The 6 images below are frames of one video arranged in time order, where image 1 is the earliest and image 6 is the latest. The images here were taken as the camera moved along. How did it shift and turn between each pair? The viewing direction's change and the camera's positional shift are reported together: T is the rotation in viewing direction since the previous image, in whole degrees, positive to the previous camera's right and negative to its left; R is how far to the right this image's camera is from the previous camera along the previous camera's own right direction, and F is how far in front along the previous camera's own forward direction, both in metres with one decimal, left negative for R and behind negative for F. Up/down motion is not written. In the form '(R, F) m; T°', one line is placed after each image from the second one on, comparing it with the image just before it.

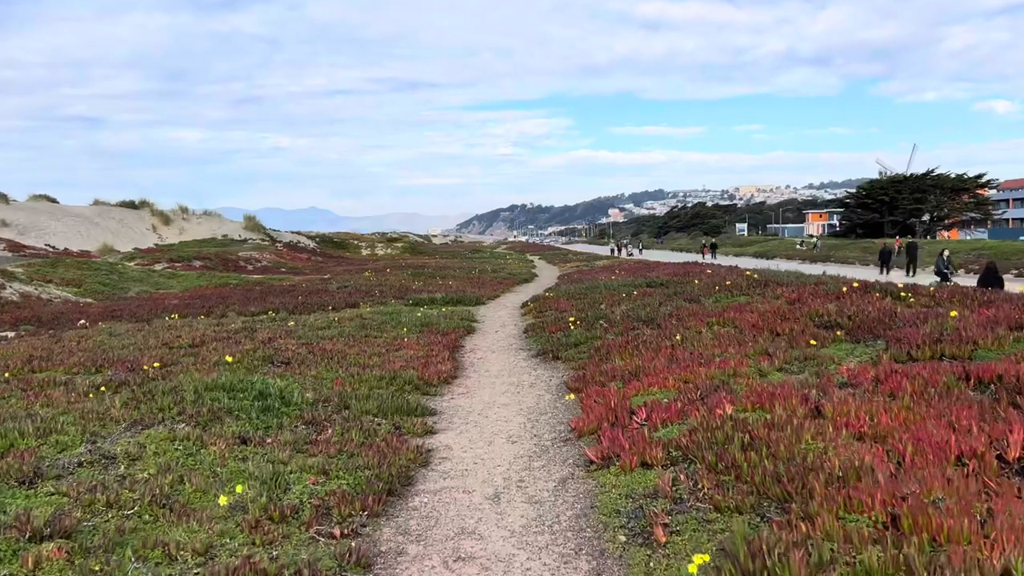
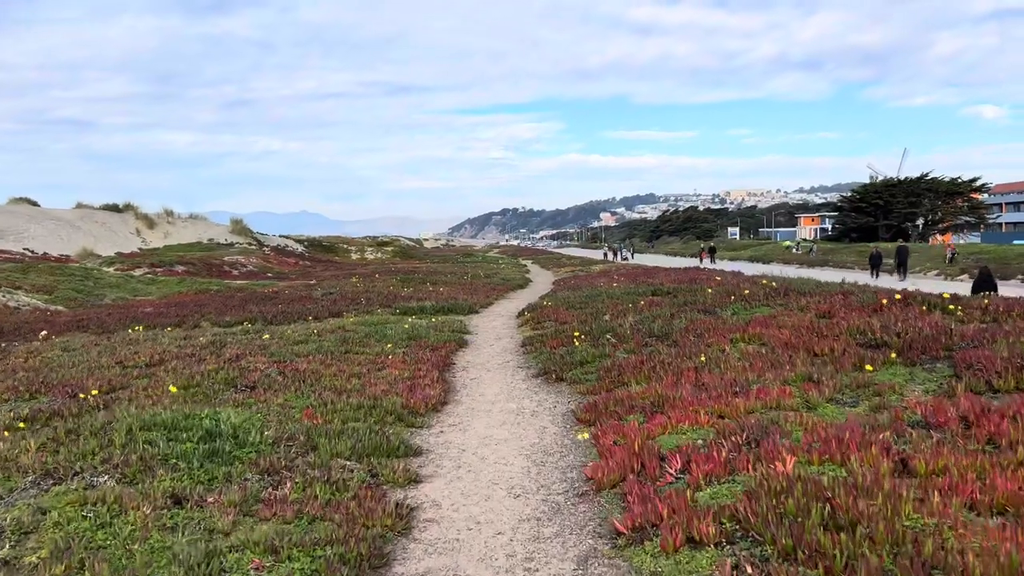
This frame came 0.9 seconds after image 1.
(-0.1, +1.6) m; +1°
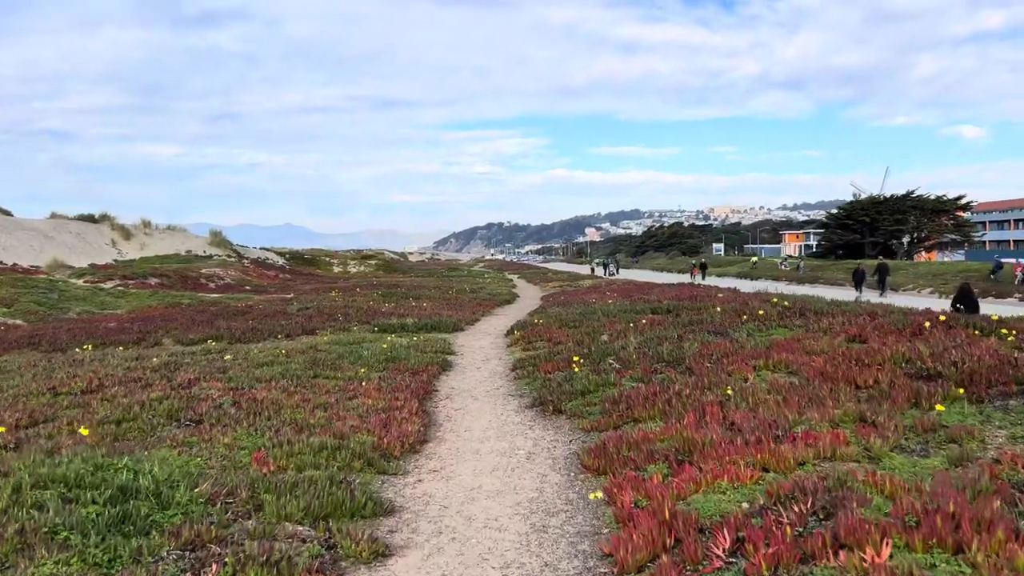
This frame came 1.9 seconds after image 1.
(-0.1, +1.6) m; +1°
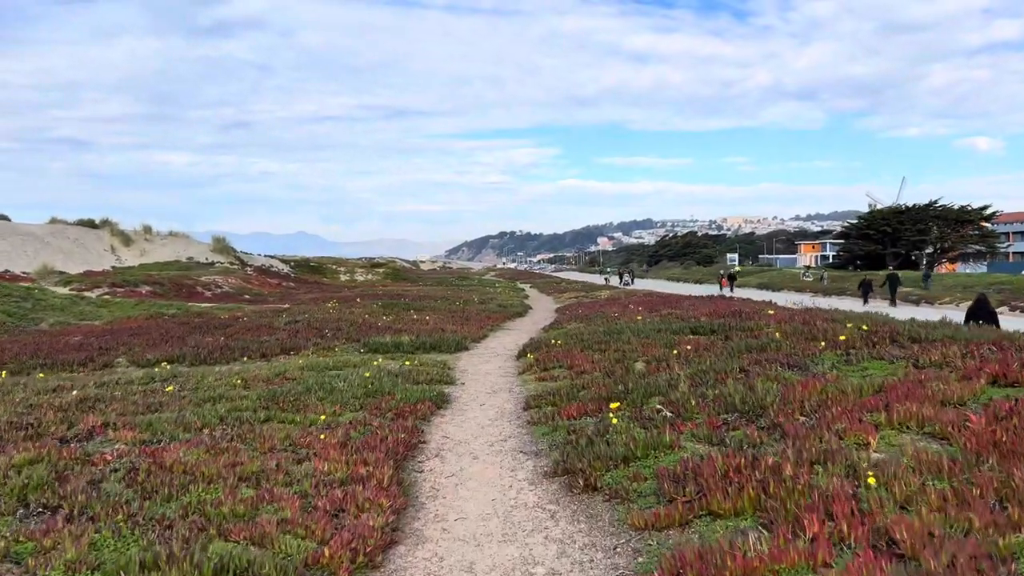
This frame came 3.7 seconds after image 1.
(0.0, +3.2) m; -1°
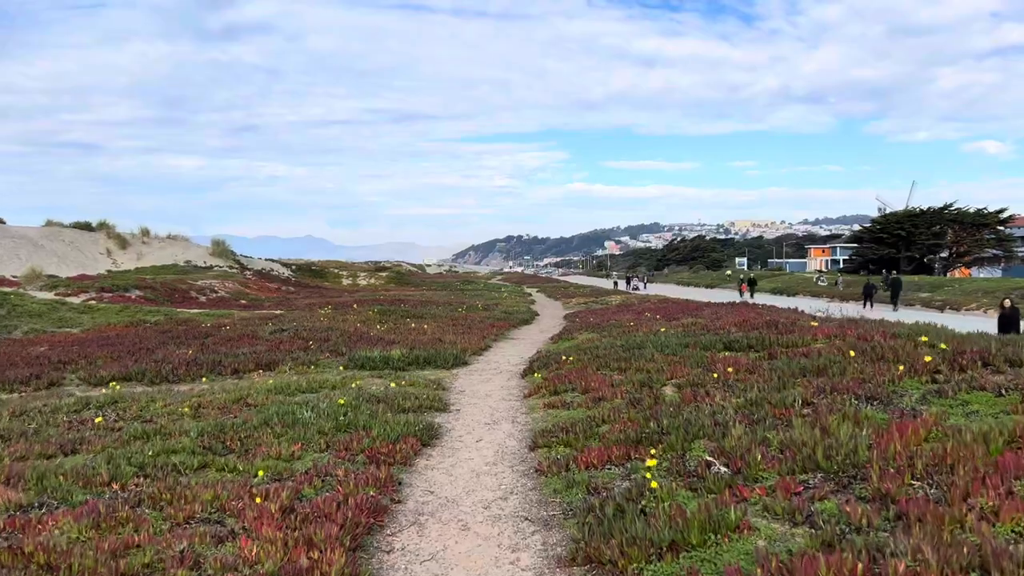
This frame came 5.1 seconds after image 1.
(0.0, +2.2) m; 0°
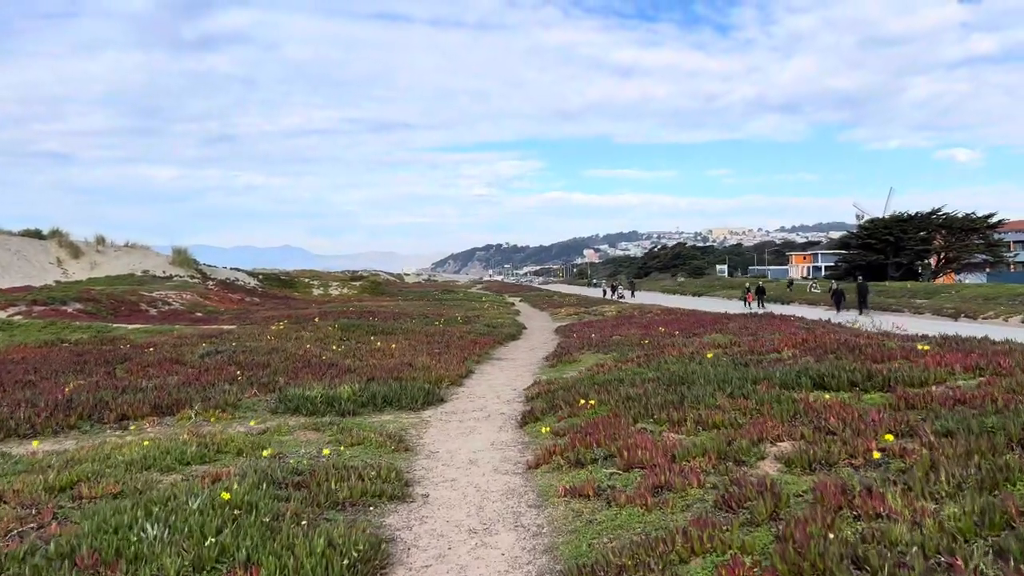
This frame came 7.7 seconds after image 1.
(-0.2, +4.5) m; +1°
